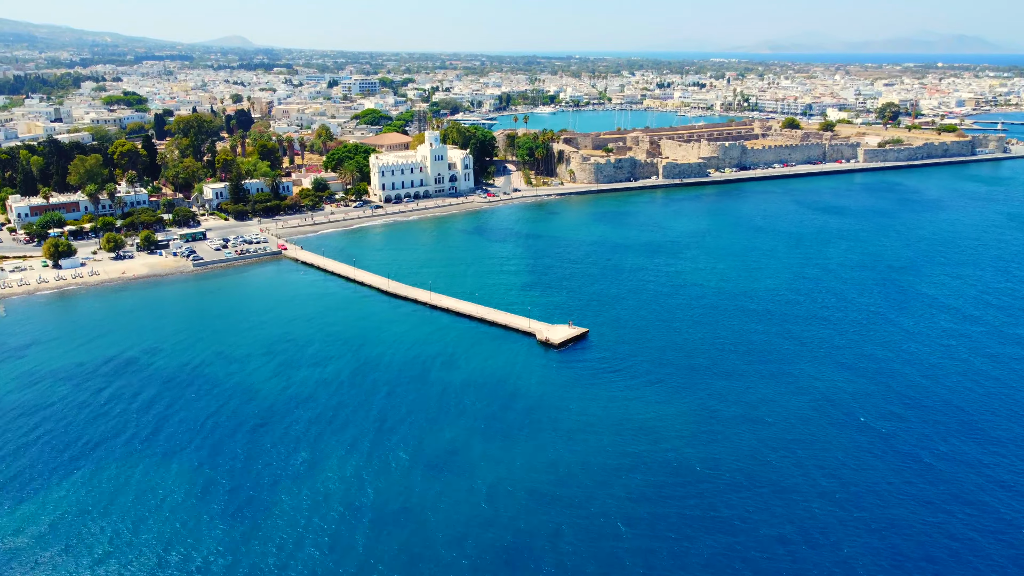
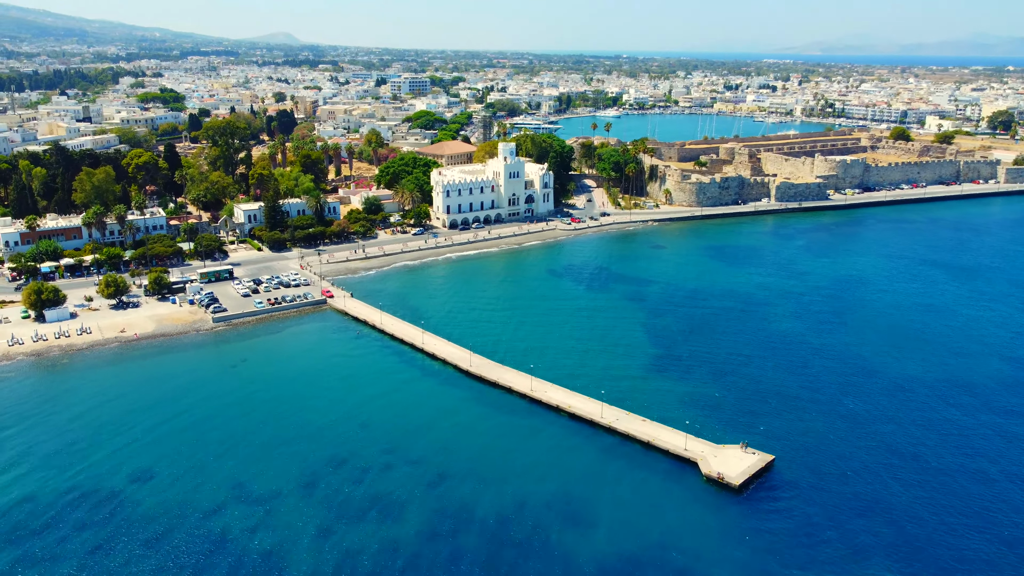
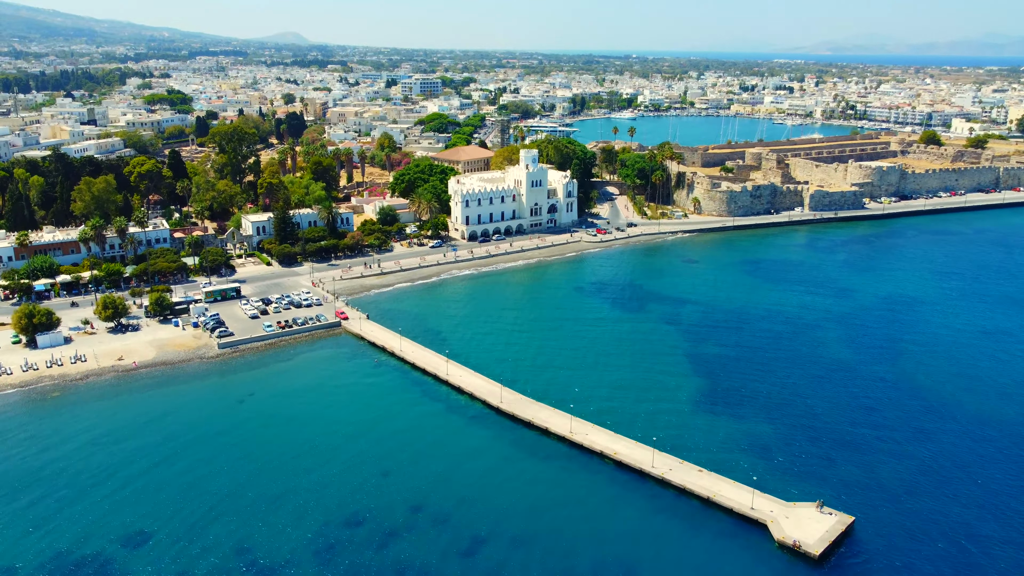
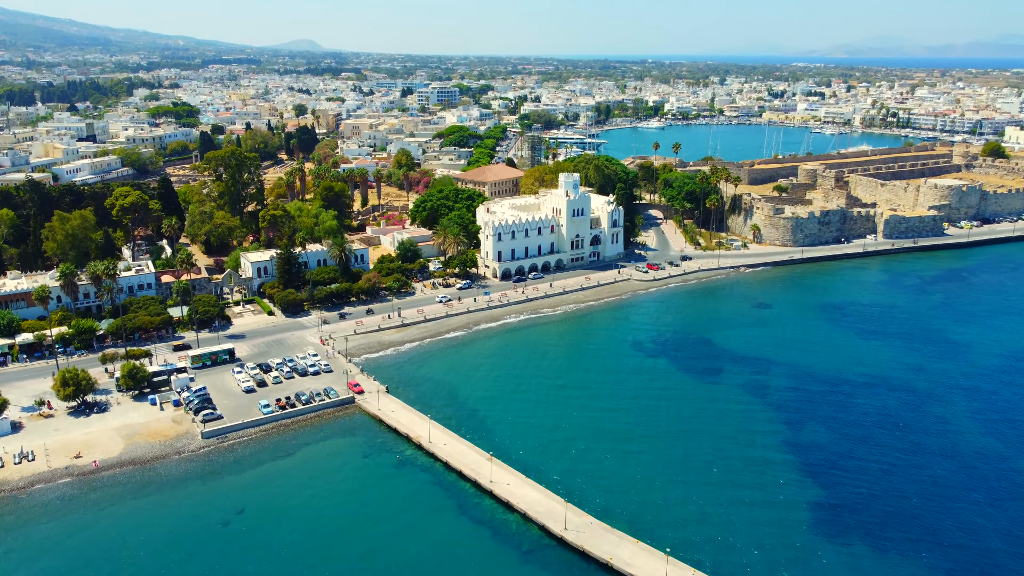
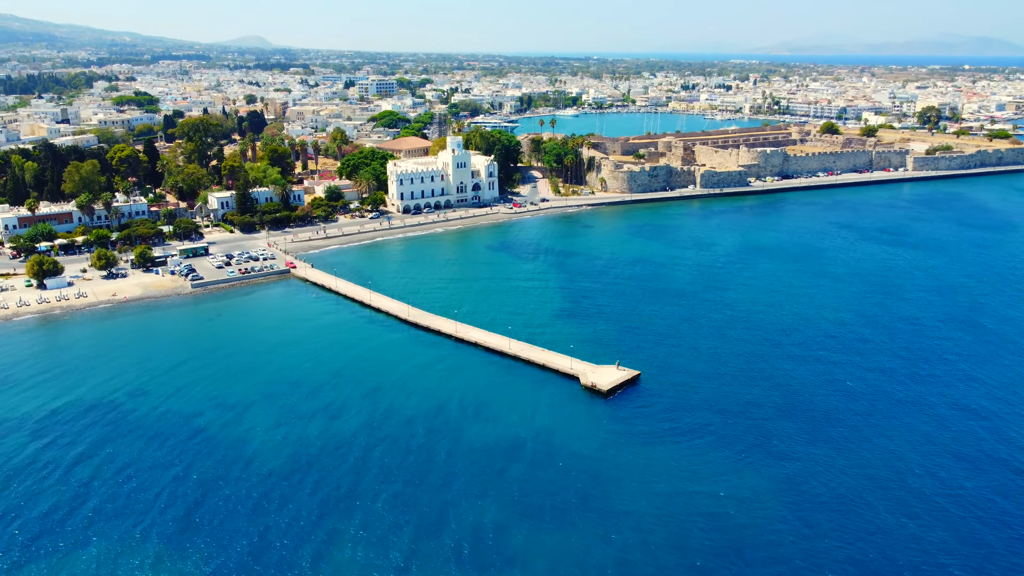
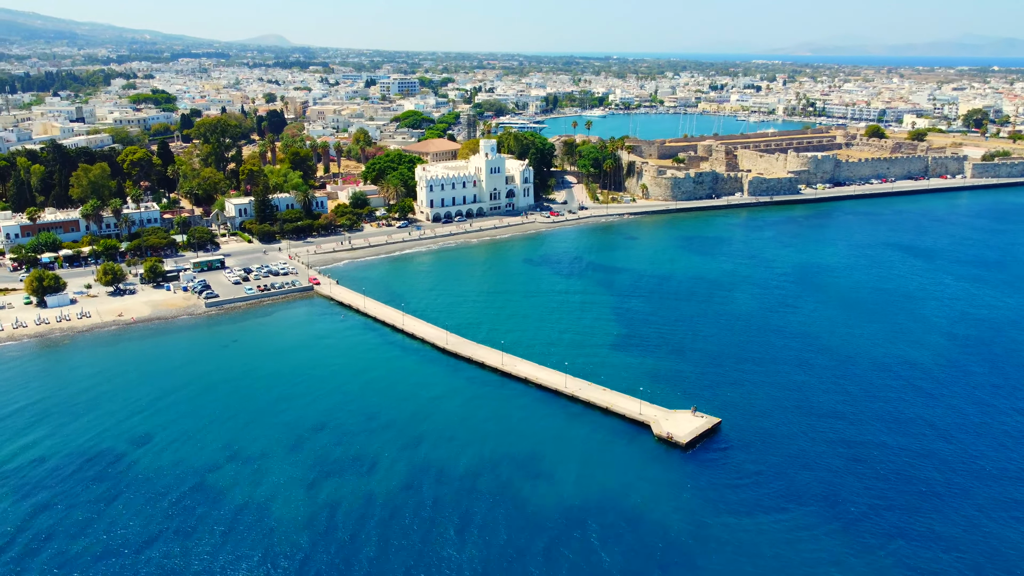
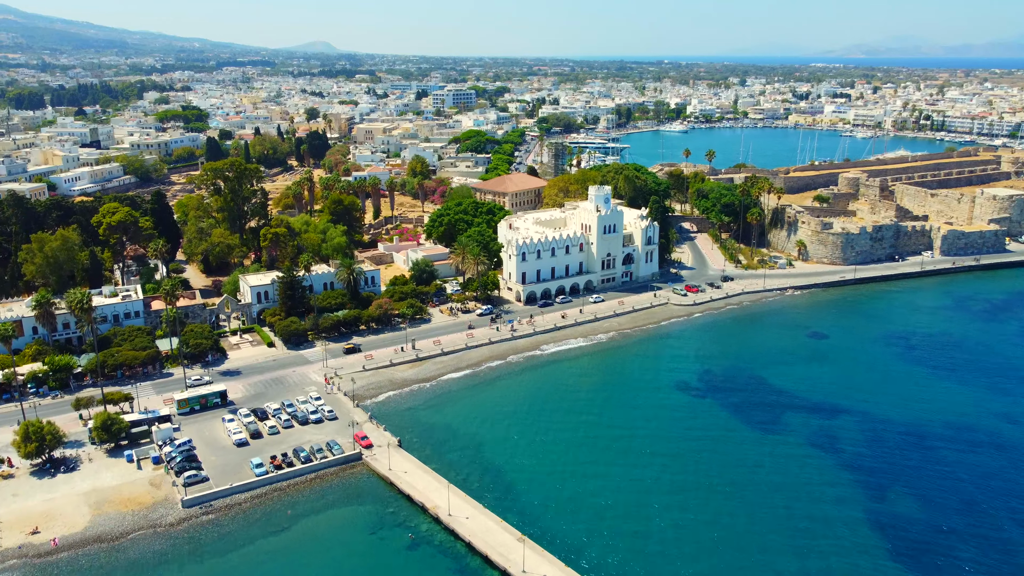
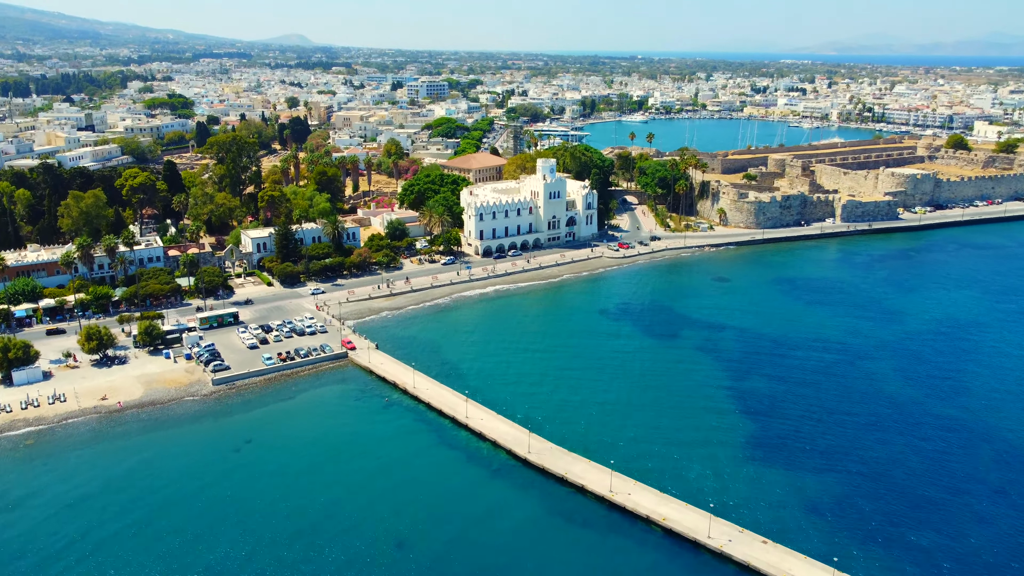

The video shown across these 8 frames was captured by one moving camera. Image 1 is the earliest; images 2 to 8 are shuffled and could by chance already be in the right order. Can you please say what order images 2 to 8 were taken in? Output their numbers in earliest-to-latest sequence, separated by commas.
5, 6, 2, 3, 8, 4, 7
